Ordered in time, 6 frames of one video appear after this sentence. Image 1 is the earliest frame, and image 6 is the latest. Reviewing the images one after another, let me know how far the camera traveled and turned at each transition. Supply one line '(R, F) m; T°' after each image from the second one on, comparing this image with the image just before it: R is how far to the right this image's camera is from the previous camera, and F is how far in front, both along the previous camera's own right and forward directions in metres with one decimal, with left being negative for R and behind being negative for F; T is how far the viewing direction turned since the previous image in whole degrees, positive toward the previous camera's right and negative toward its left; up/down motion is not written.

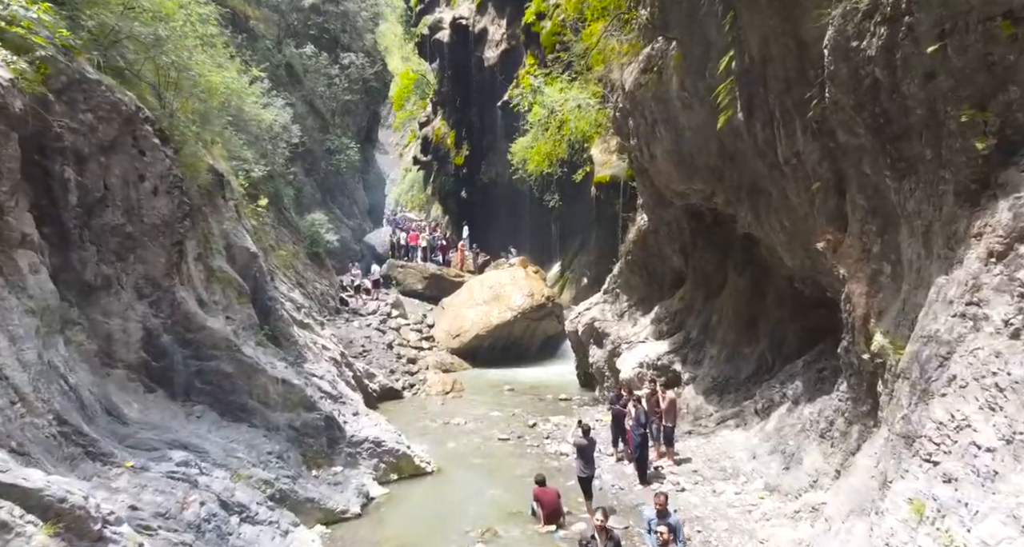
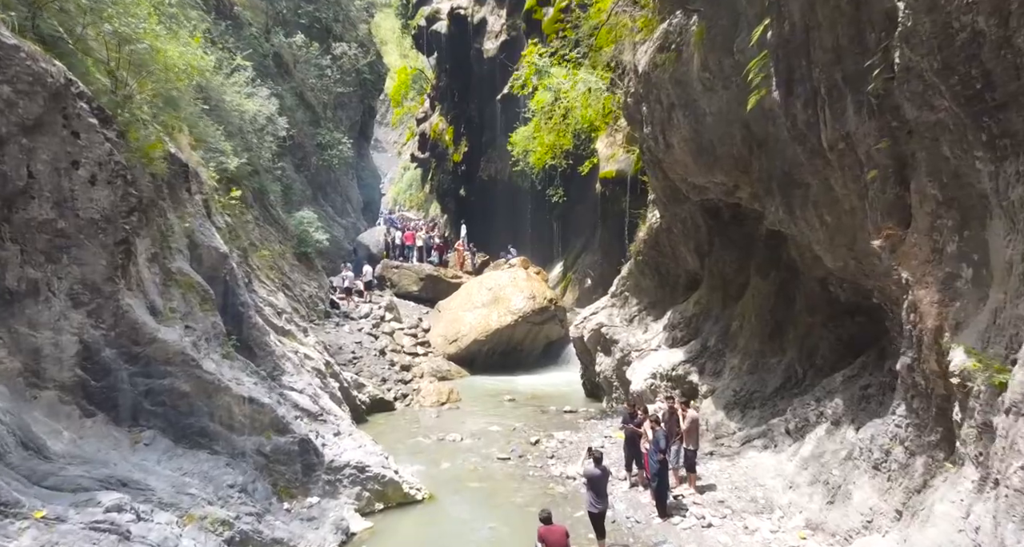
(0.0, +1.2) m; 0°
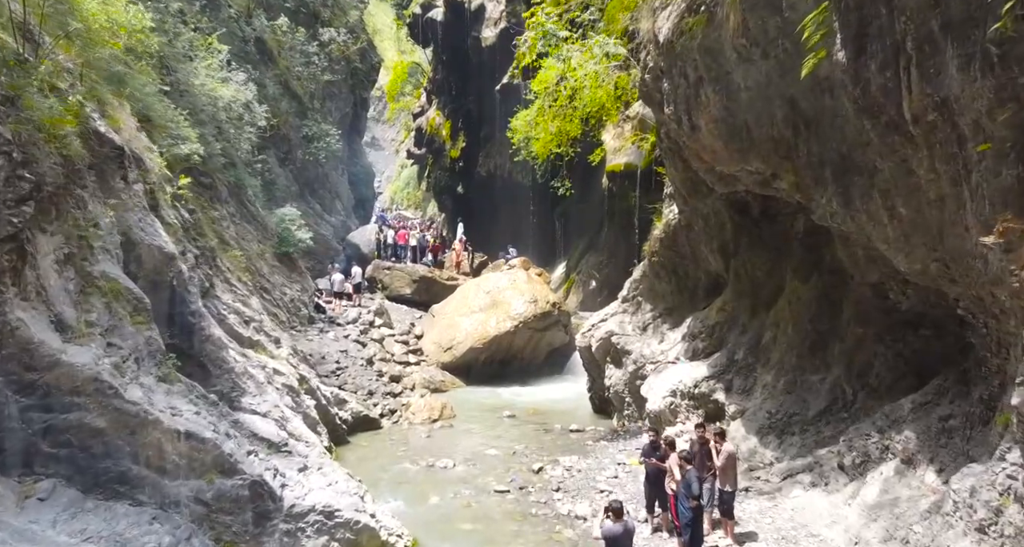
(0.0, +1.5) m; 0°
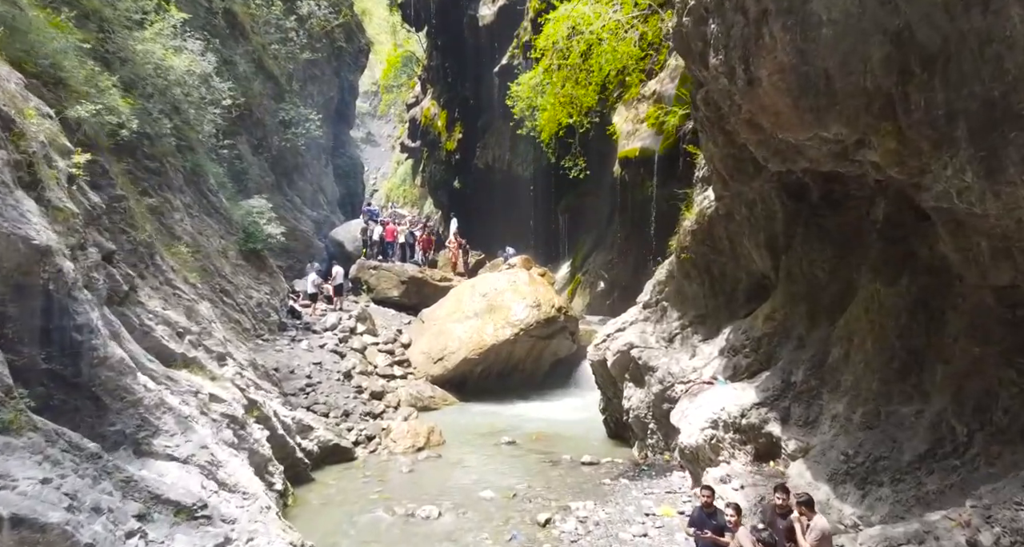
(0.0, +2.2) m; 0°
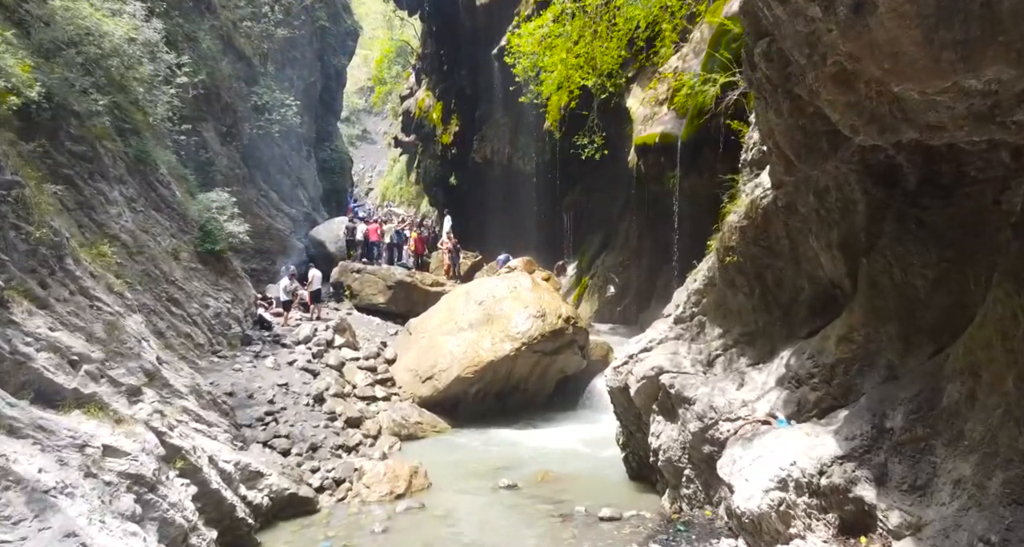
(0.0, +2.2) m; 0°
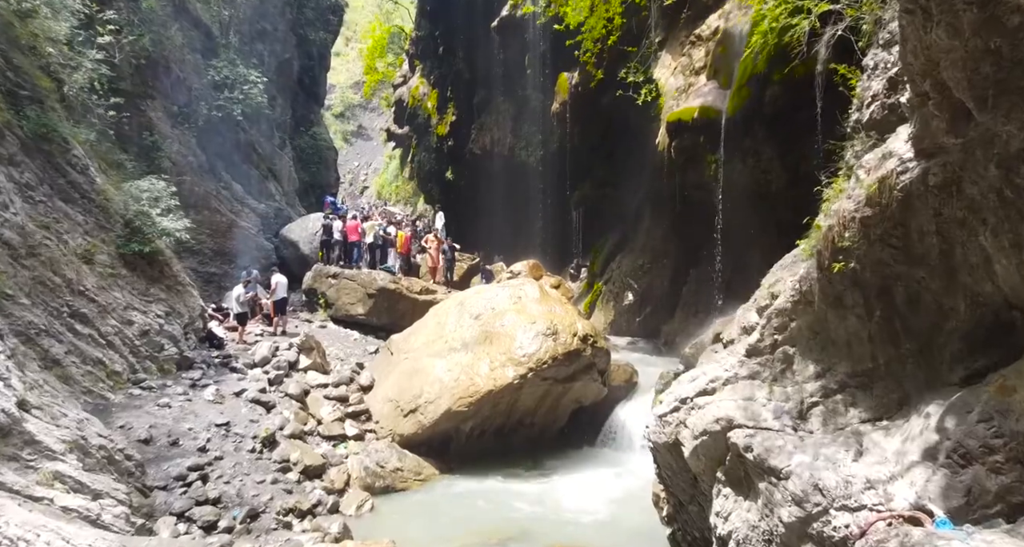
(-0.1, +2.7) m; 0°
